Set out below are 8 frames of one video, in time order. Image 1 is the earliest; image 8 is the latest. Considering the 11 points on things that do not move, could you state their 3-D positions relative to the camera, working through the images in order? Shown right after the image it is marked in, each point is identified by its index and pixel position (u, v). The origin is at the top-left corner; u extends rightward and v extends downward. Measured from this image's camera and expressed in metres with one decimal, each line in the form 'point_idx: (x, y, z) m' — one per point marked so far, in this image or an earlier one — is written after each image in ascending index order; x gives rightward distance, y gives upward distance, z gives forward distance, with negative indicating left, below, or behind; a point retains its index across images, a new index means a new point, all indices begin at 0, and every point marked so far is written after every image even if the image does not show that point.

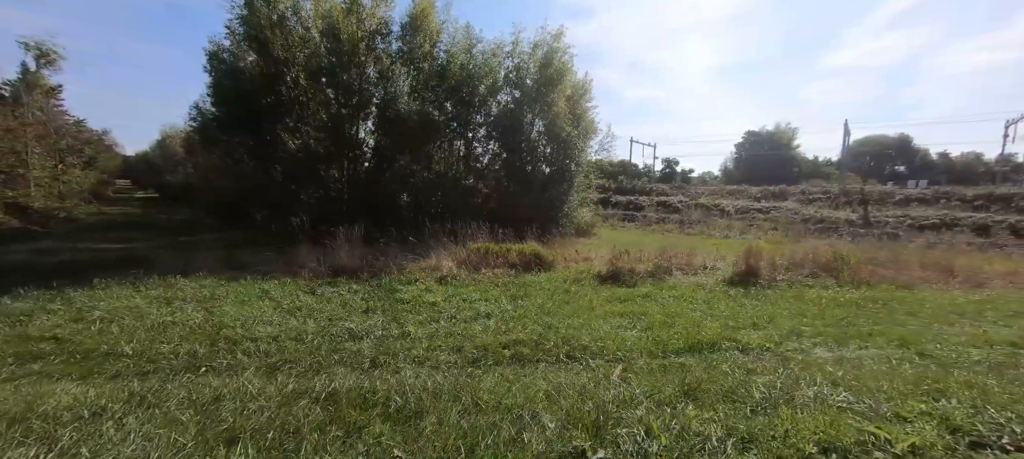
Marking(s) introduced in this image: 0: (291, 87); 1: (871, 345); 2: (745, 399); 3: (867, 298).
0: (-7.2, +4.7, +14.7) m
1: (+4.3, -1.4, +5.4) m
2: (+1.7, -1.3, +3.4) m
3: (+6.8, -1.3, +8.4) m
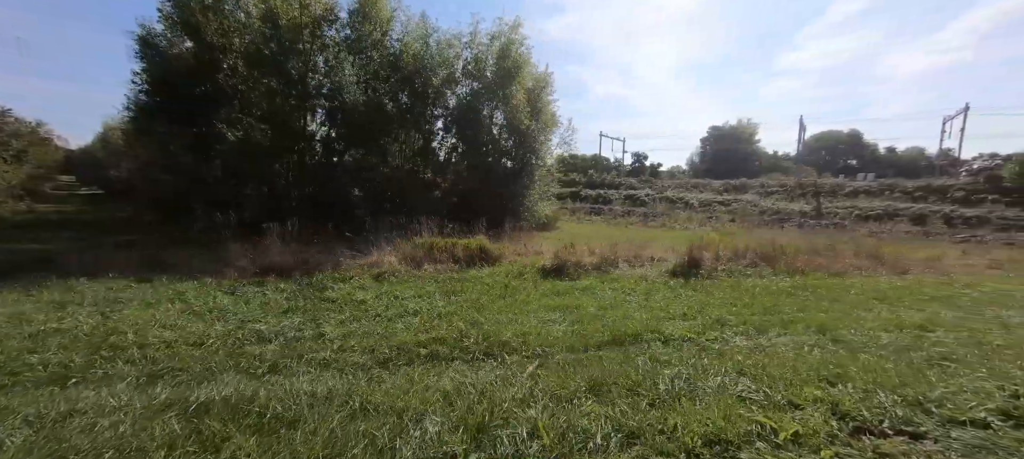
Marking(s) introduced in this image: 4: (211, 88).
0: (-8.8, +4.8, +14.0) m
1: (+3.4, -1.3, +5.6) m
2: (+1.0, -1.2, +3.4) m
3: (+5.7, -1.1, +8.8) m
4: (-9.2, +4.3, +13.8) m
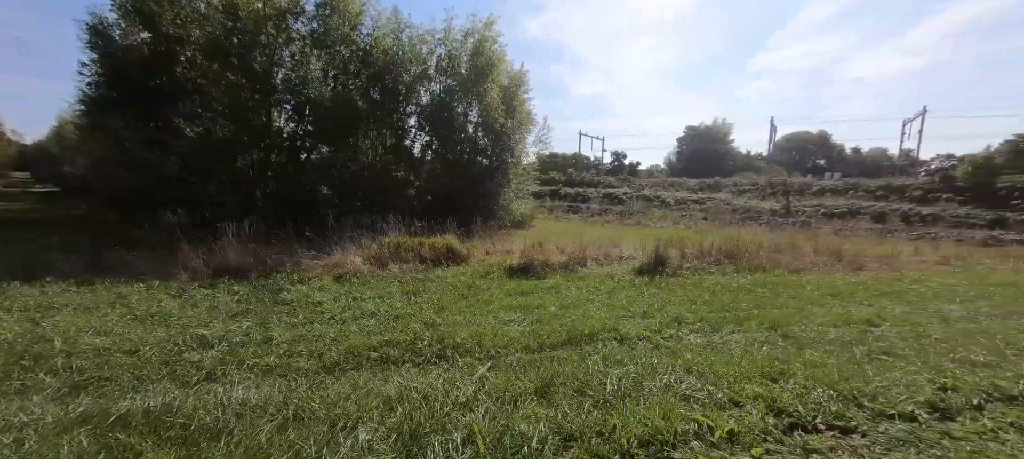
0: (-9.7, +4.8, +13.5) m
1: (+2.9, -1.3, +5.7) m
2: (+0.6, -1.2, +3.4) m
3: (+5.1, -1.1, +9.0) m
4: (-10.1, +4.4, +13.3) m
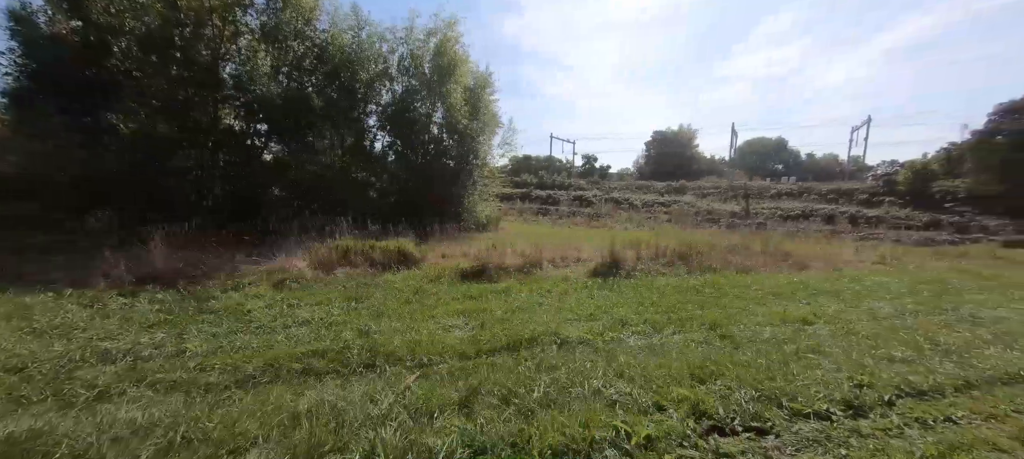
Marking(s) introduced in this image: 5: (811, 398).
0: (-11.0, +4.7, +12.7) m
1: (+2.2, -1.3, +5.8) m
2: (0.0, -1.3, +3.3) m
3: (+4.1, -1.1, +9.2) m
4: (-11.4, +4.2, +12.5) m
5: (+2.3, -1.3, +3.5) m
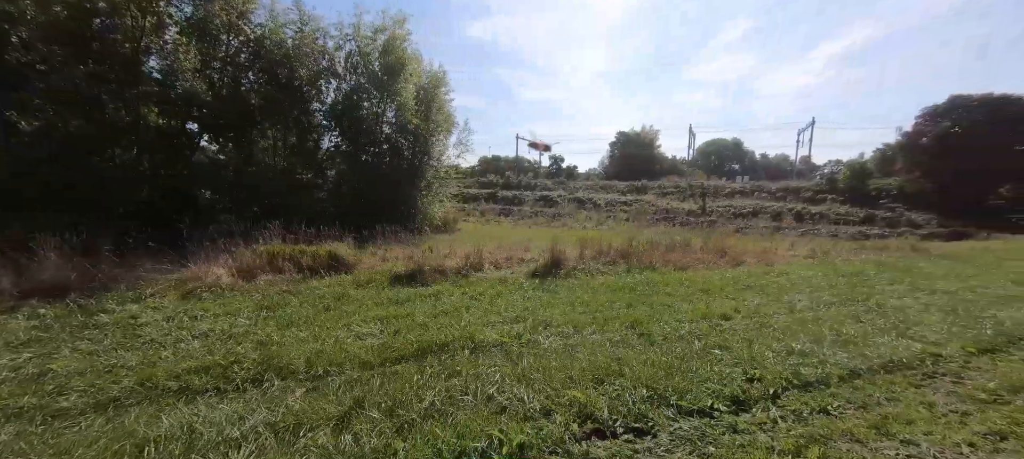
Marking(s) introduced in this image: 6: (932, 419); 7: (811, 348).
0: (-12.6, +4.4, +11.7) m
1: (+1.2, -1.3, +5.8) m
2: (-0.8, -1.3, +3.2) m
3: (+2.8, -1.1, +9.3) m
4: (-13.0, +4.0, +11.5) m
5: (+1.5, -1.3, +3.6) m
6: (+2.8, -1.3, +3.0) m
7: (+3.3, -1.3, +5.0) m
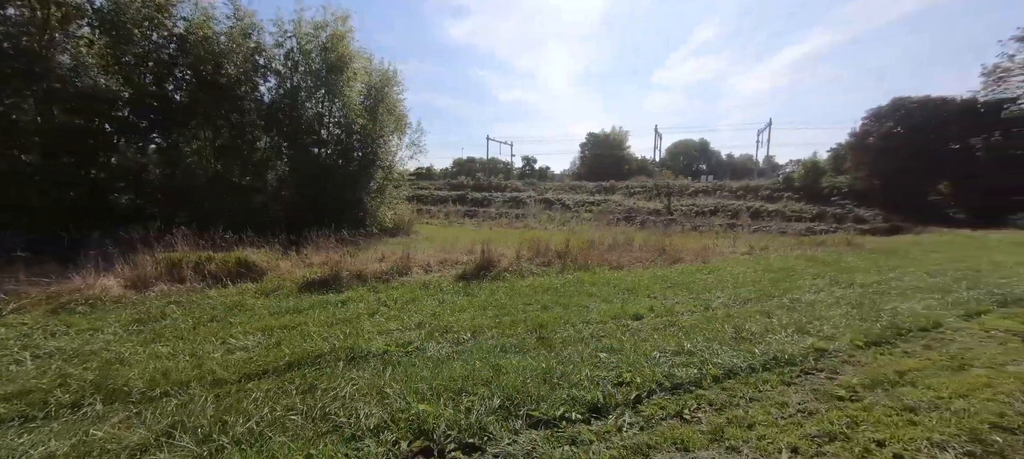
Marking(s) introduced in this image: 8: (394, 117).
0: (-14.3, +4.2, +10.7) m
1: (-0.1, -1.3, +5.6) m
2: (-1.9, -1.3, +2.8) m
3: (+1.3, -1.1, +9.2) m
4: (-14.6, +3.8, +10.4) m
5: (+0.3, -1.3, +3.4) m
6: (+1.7, -1.2, +2.9) m
7: (+2.1, -1.3, +4.9) m
8: (-4.9, +4.7, +19.0) m
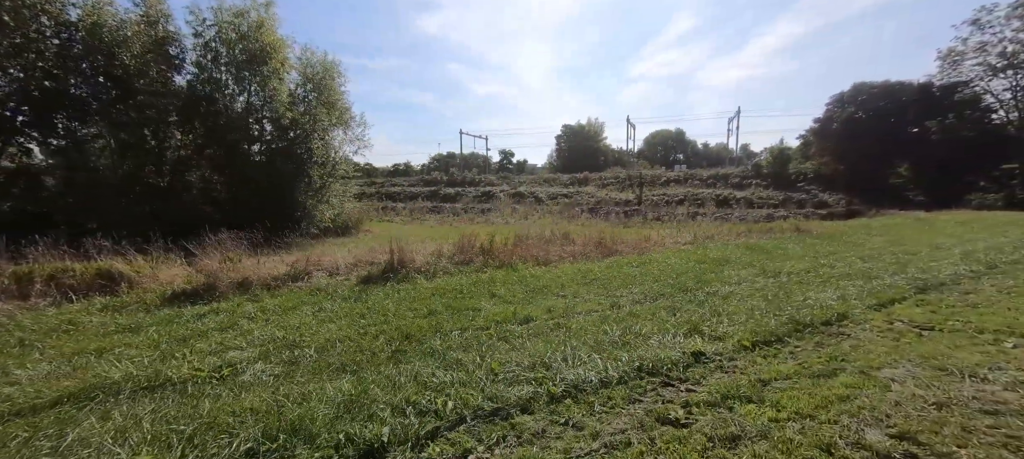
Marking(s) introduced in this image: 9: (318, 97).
0: (-16.2, +3.8, +9.3) m
1: (-1.7, -1.3, +4.9) m
2: (-3.4, -1.4, +2.1) m
3: (-0.4, -1.0, +8.6) m
4: (-16.5, +3.4, +9.0) m
5: (-1.1, -1.3, +2.7) m
6: (+0.2, -1.2, +2.3) m
7: (+0.5, -1.2, +4.3) m
8: (-7.2, +4.7, +18.0) m
9: (-7.6, +5.1, +17.6) m
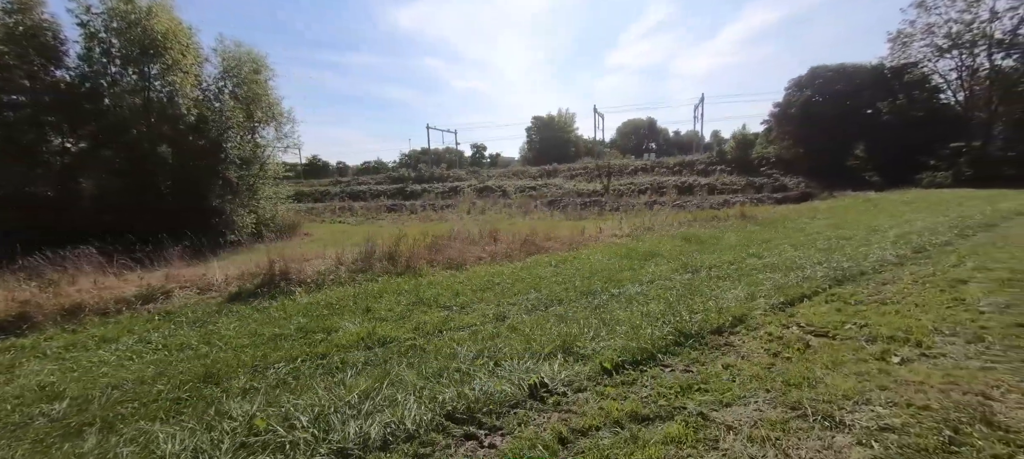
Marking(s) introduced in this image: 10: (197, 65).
0: (-18.2, +3.1, +7.5) m
1: (-3.3, -1.4, +3.9) m
2: (-4.8, -1.6, +1.0) m
3: (-2.2, -1.0, +7.7) m
4: (-18.5, +2.7, +7.2) m
5: (-2.6, -1.5, +1.8) m
6: (-1.2, -1.3, +1.5) m
7: (-1.1, -1.3, +3.4) m
8: (-9.7, +4.5, +16.6) m
9: (-10.0, +4.9, +16.2) m
10: (-10.9, +5.5, +15.5) m
